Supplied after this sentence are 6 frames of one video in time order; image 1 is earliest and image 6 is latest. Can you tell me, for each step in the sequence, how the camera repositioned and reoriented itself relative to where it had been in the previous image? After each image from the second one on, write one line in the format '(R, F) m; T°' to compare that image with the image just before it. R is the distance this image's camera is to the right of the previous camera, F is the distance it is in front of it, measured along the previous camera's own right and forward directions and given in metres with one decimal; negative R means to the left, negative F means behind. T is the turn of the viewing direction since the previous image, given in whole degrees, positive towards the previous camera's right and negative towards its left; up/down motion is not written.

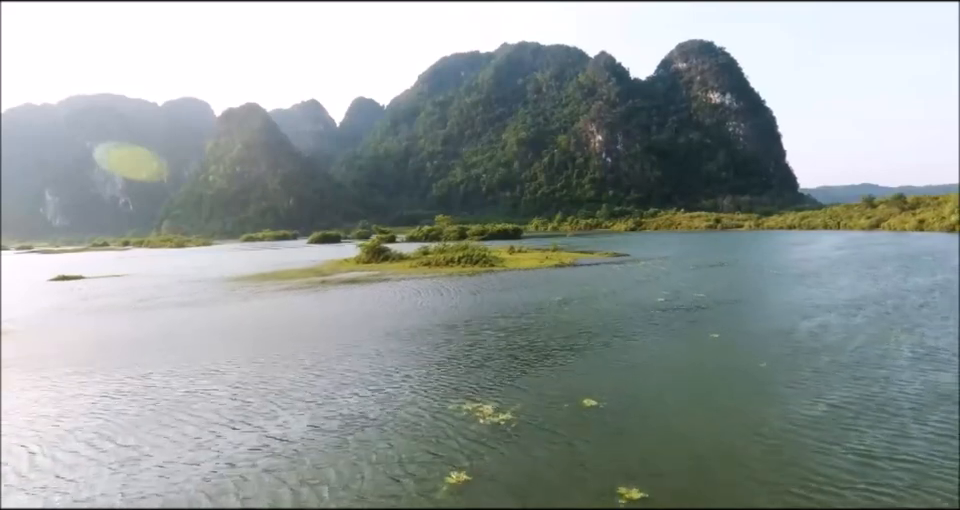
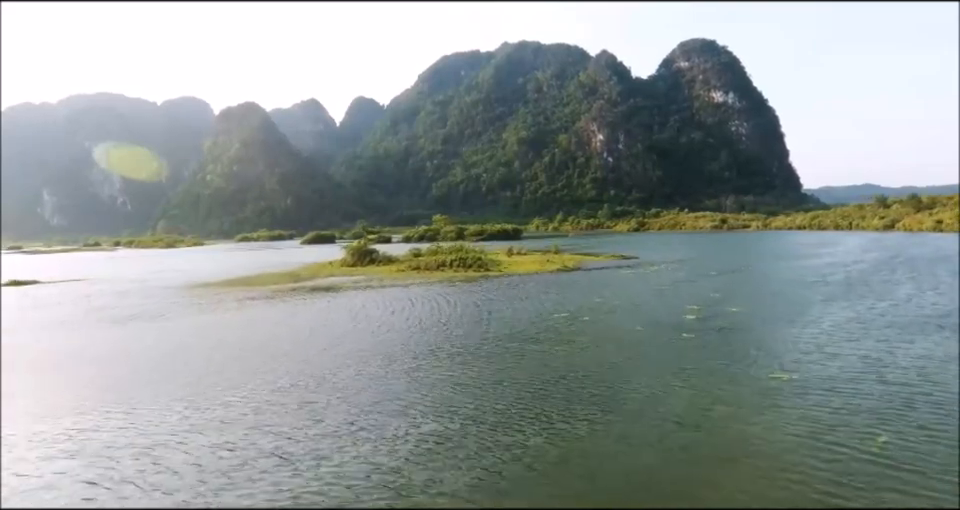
(+0.2, +3.2) m; 0°
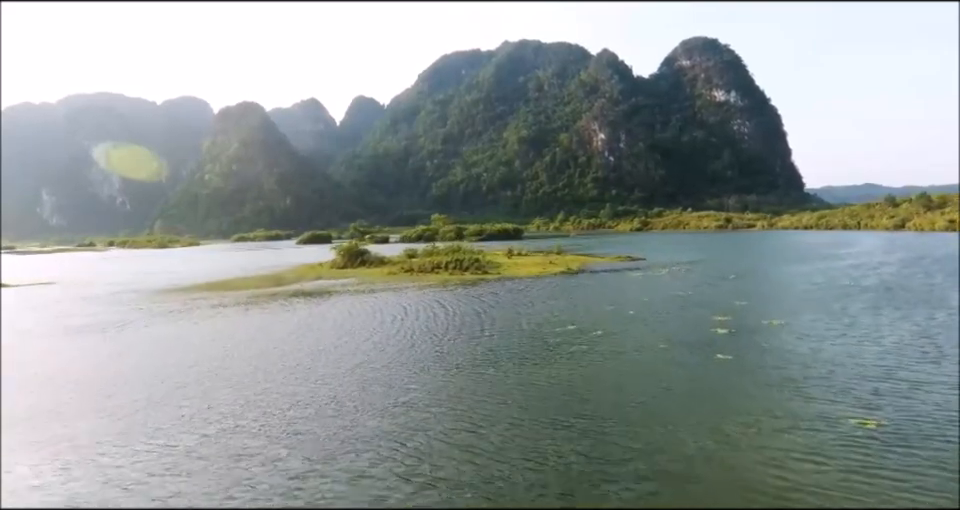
(+0.2, +2.2) m; 0°
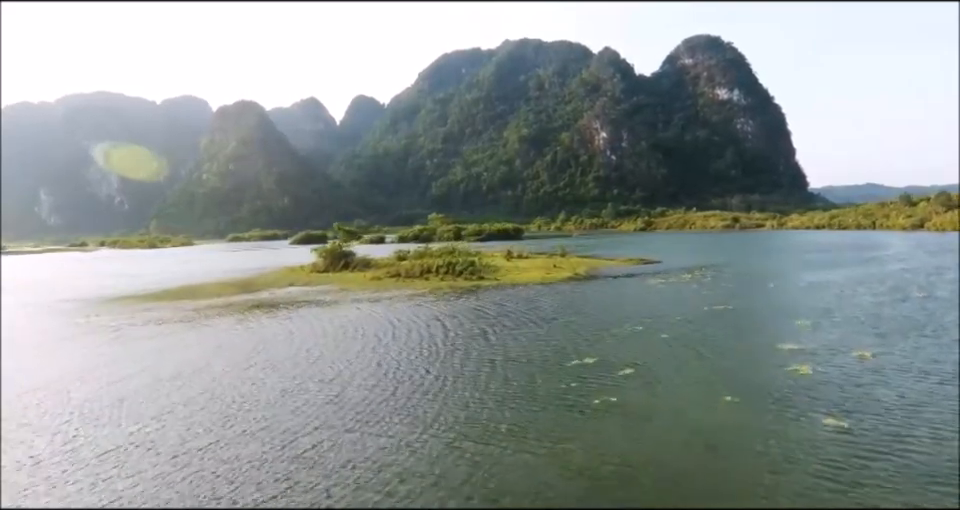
(+0.2, +3.5) m; 0°
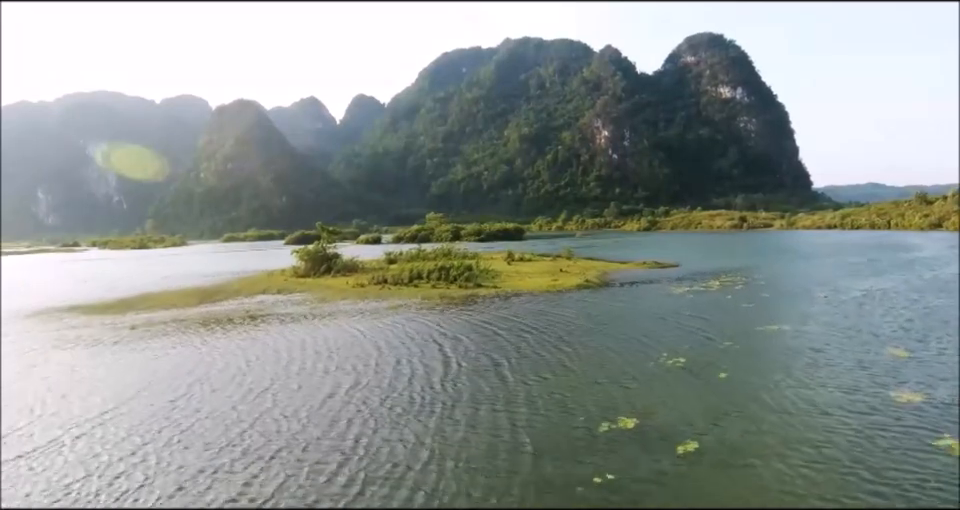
(+0.1, +3.1) m; 0°
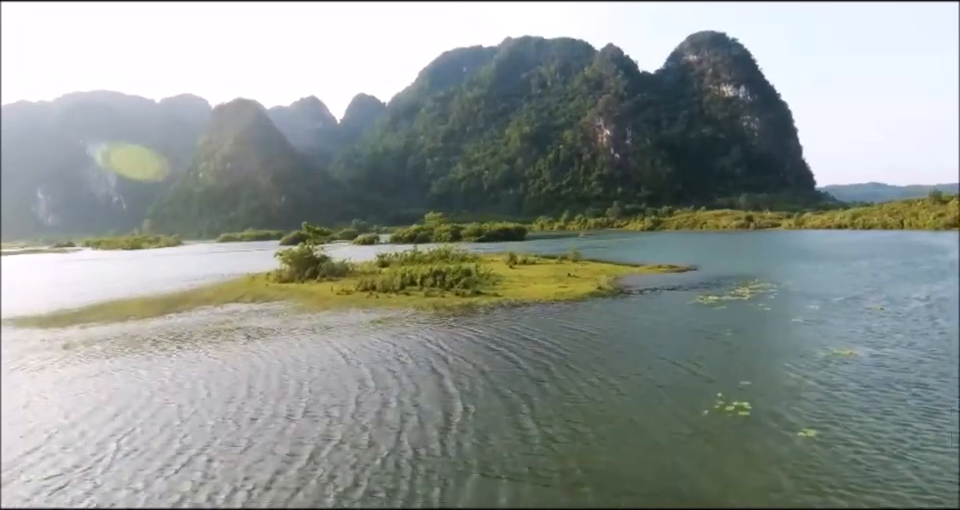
(0.0, +2.4) m; 0°
